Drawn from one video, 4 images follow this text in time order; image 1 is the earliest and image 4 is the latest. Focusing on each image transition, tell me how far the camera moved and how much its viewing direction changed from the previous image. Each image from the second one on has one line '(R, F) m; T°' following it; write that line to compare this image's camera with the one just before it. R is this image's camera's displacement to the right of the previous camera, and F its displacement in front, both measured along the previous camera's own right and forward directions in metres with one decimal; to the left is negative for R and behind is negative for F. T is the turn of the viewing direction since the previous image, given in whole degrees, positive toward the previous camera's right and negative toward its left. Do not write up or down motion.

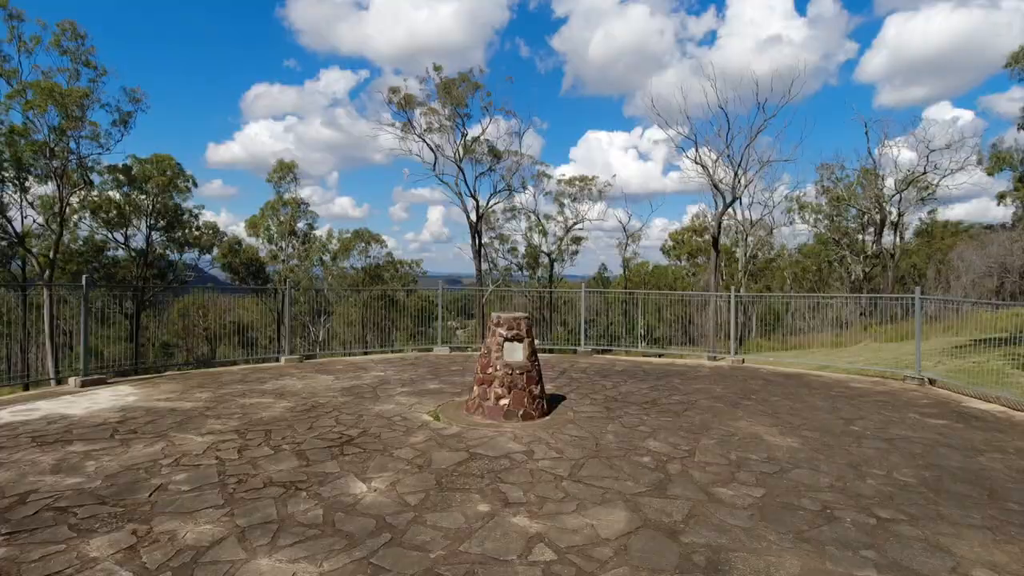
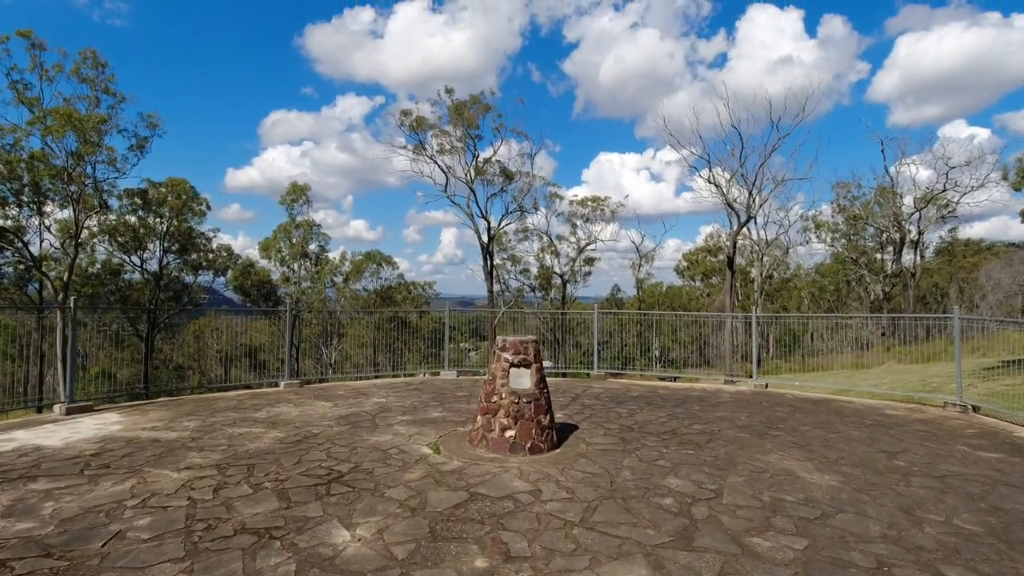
(+0.1, +0.4) m; -1°
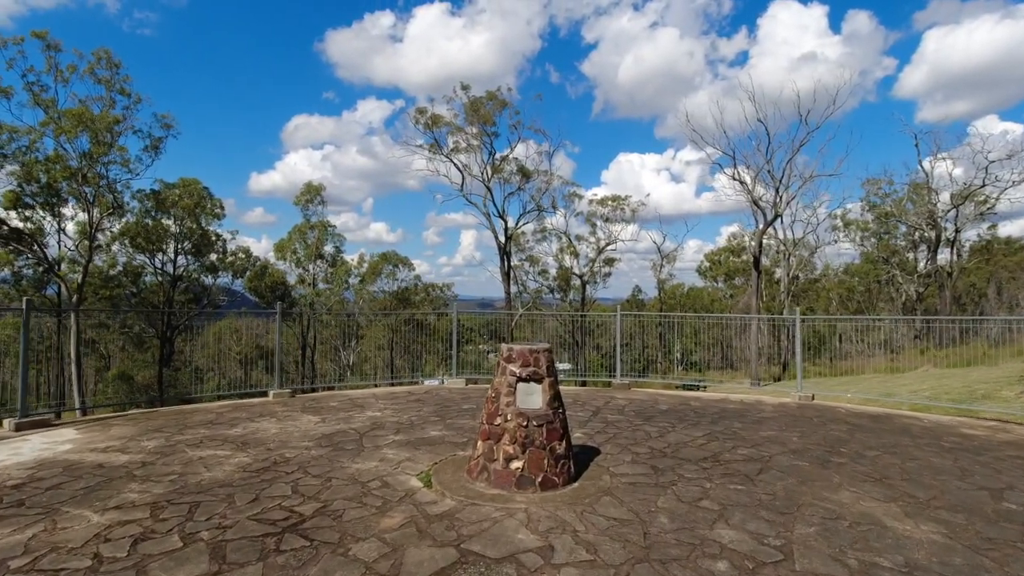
(+0.1, +1.0) m; -2°
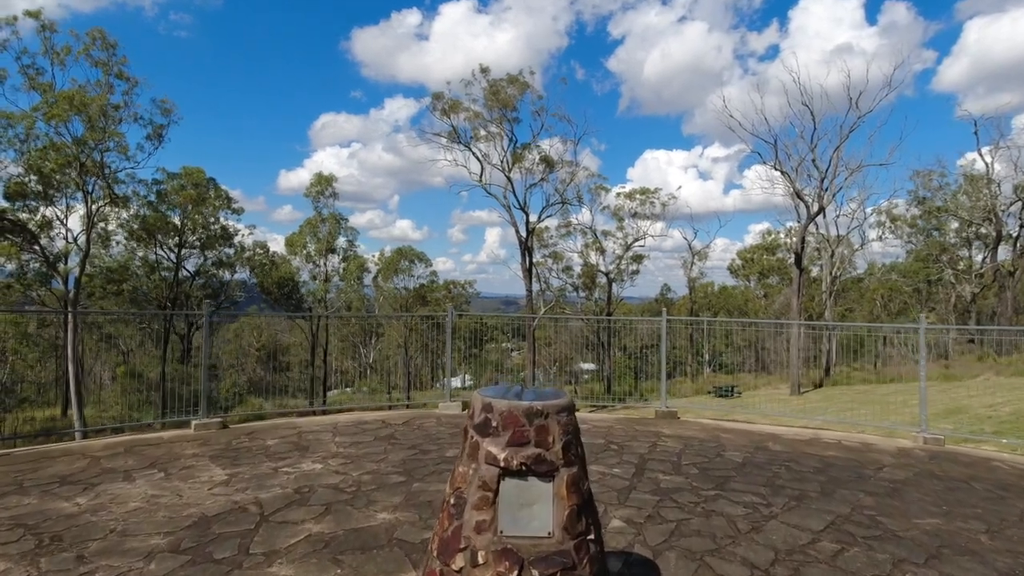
(+0.2, +2.4) m; -3°
